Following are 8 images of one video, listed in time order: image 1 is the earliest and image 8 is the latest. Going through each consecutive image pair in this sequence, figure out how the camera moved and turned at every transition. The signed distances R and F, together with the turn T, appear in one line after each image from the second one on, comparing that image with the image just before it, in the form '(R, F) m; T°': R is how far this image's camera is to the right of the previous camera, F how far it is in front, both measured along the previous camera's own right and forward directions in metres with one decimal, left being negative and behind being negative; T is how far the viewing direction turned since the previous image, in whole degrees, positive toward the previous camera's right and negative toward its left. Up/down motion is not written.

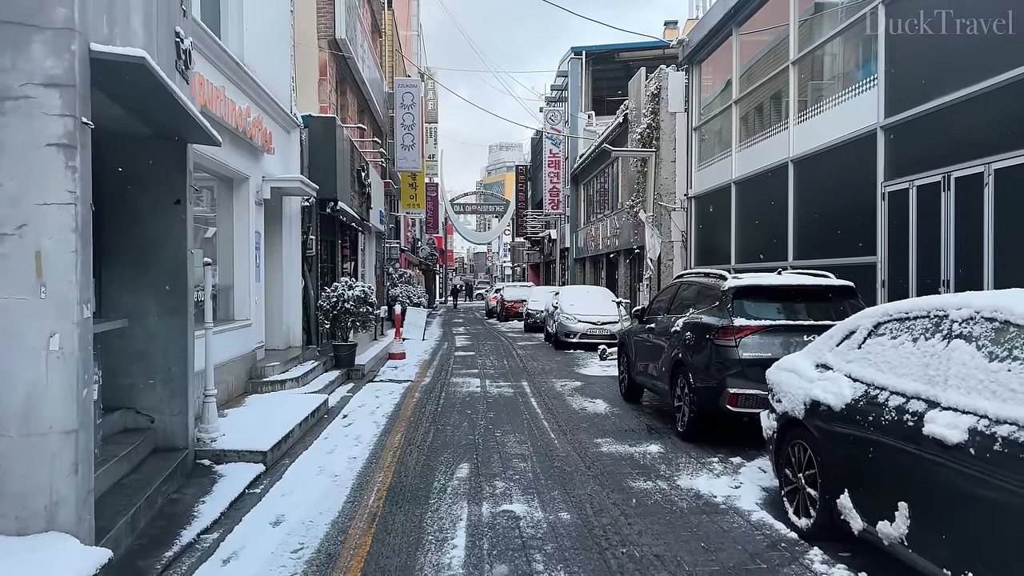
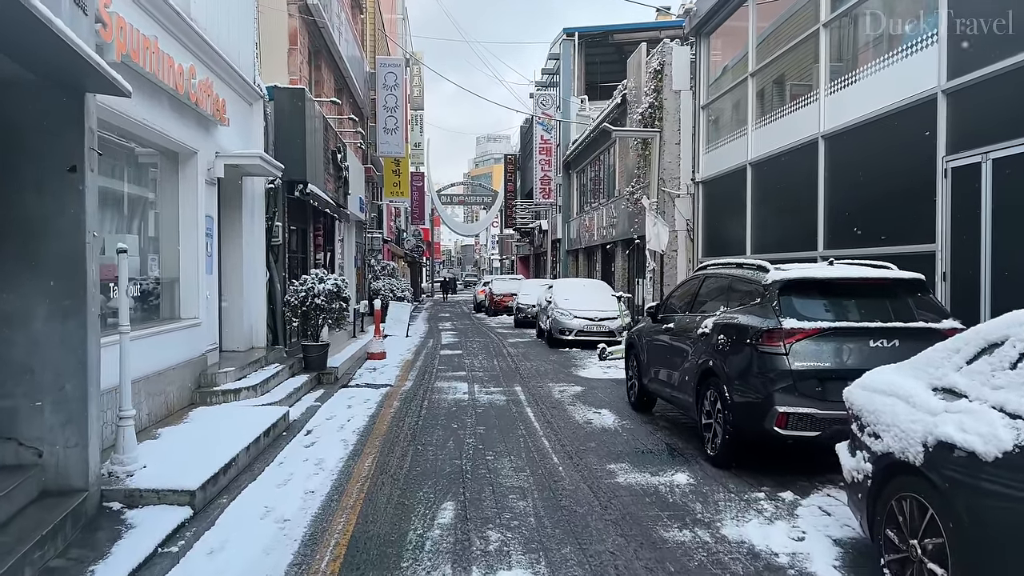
(-0.1, +1.4) m; +1°
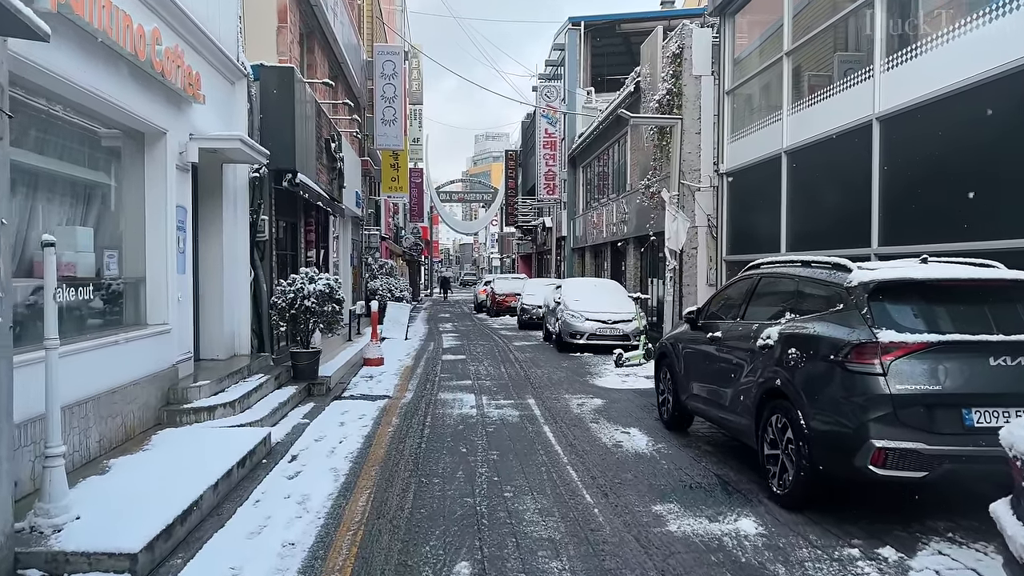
(-0.2, +1.1) m; 0°
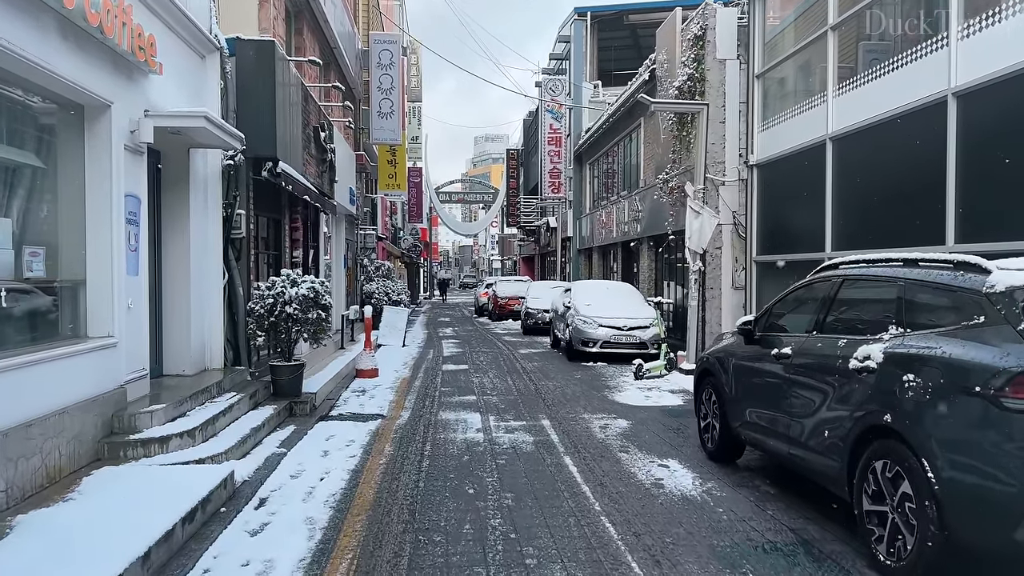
(-0.1, +1.3) m; 0°
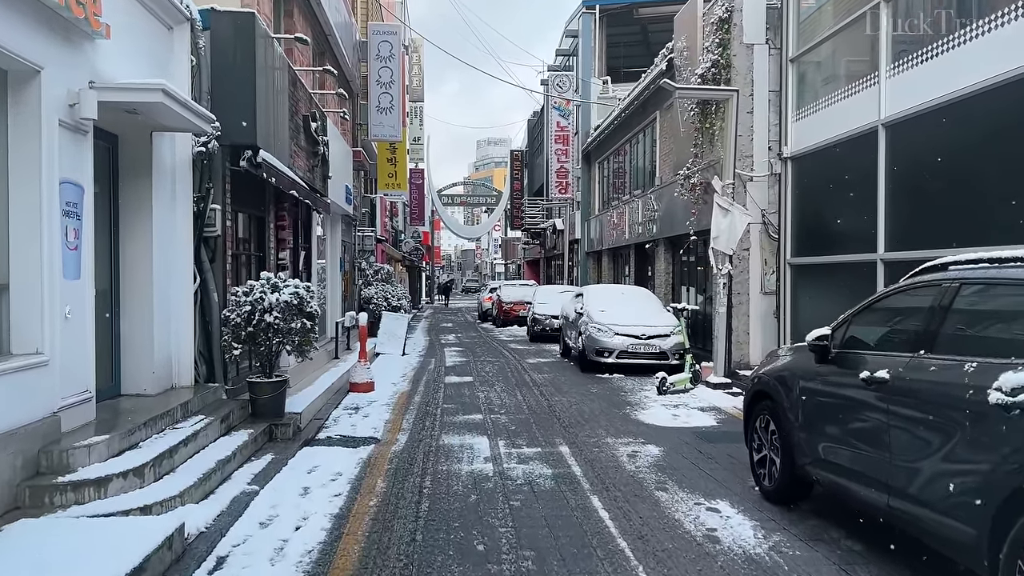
(-0.1, +1.1) m; 0°
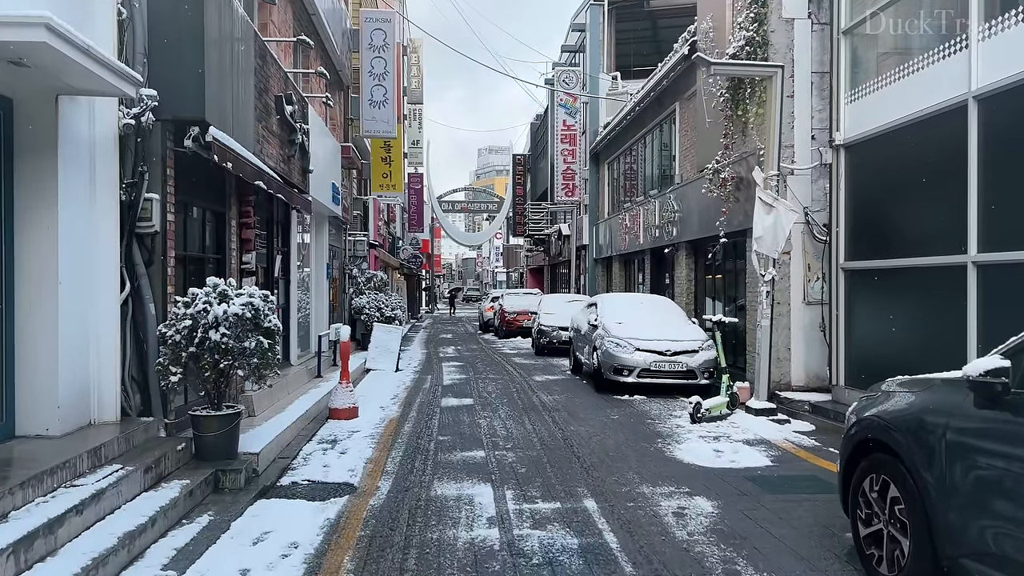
(-0.1, +1.6) m; 0°
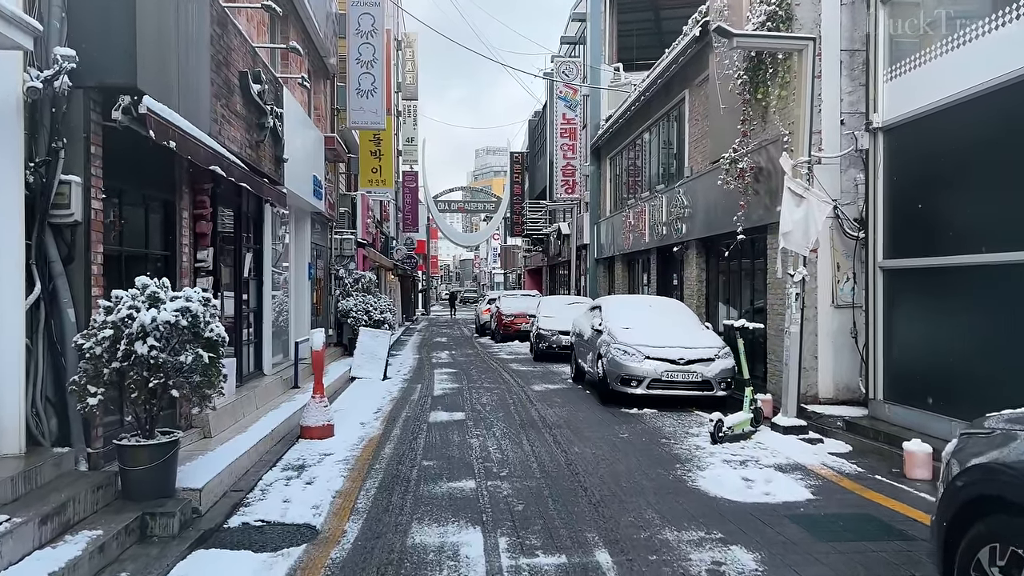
(0.0, +1.1) m; 0°
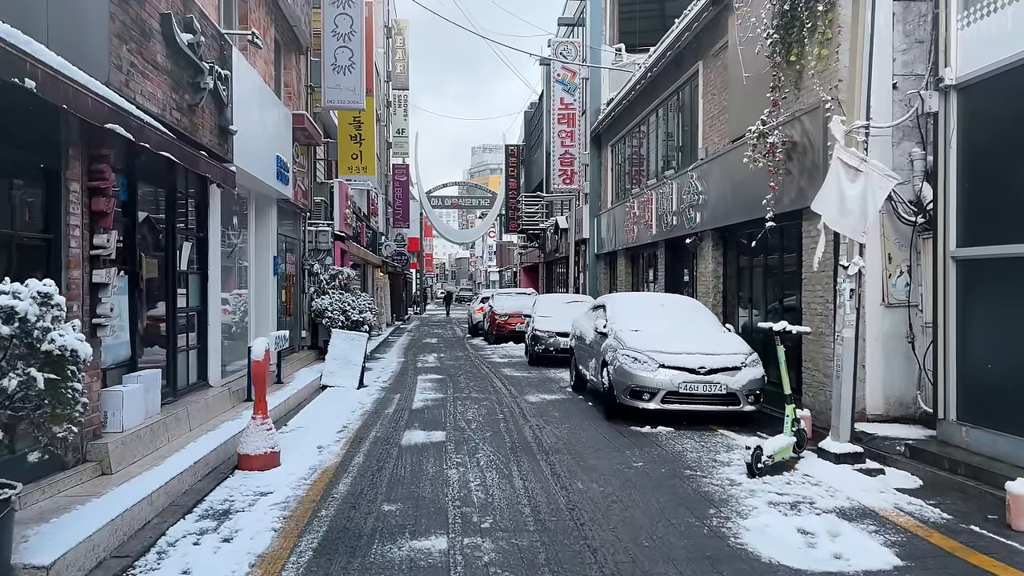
(+0.1, +1.6) m; 0°
